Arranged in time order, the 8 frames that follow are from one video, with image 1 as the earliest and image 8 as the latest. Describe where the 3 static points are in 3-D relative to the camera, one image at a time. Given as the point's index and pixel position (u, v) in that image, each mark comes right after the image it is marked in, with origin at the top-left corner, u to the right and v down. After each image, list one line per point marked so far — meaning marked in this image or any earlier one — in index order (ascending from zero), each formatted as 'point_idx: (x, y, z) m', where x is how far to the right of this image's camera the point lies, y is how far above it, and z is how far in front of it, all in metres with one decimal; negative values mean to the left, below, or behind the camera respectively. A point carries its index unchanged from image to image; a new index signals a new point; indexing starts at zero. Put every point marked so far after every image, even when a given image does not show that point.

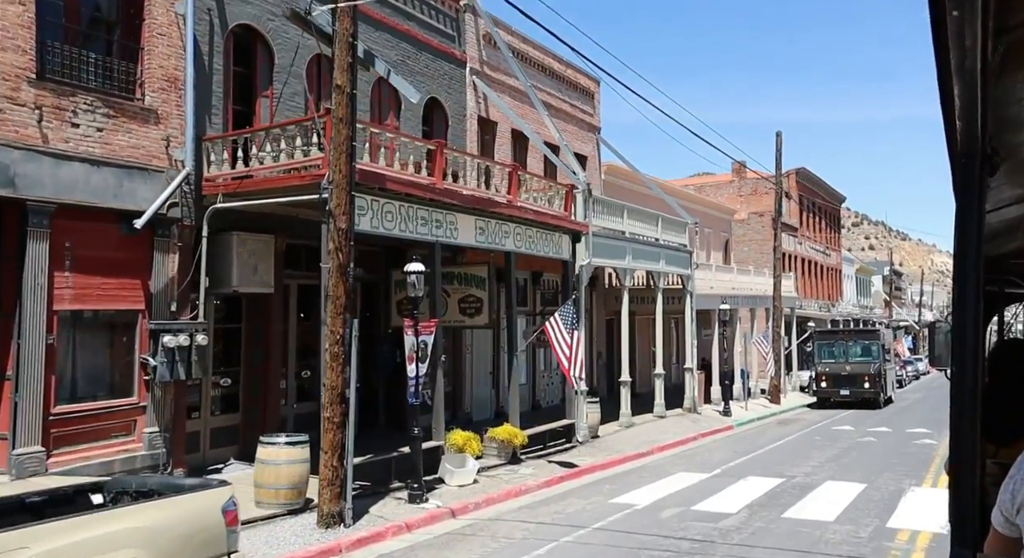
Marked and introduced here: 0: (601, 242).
0: (+2.1, +0.9, +18.4) m
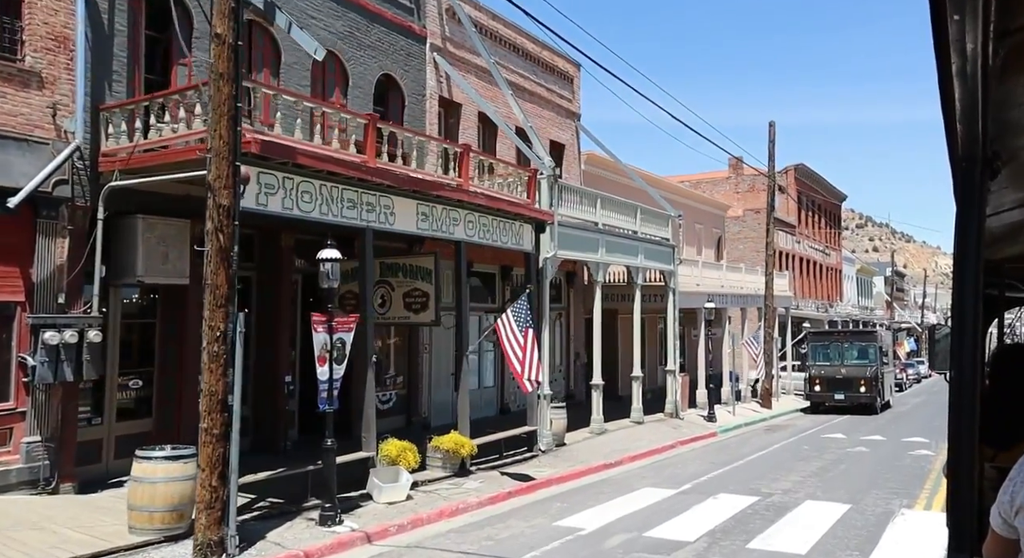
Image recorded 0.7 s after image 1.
0: (+1.3, +1.0, +17.0) m
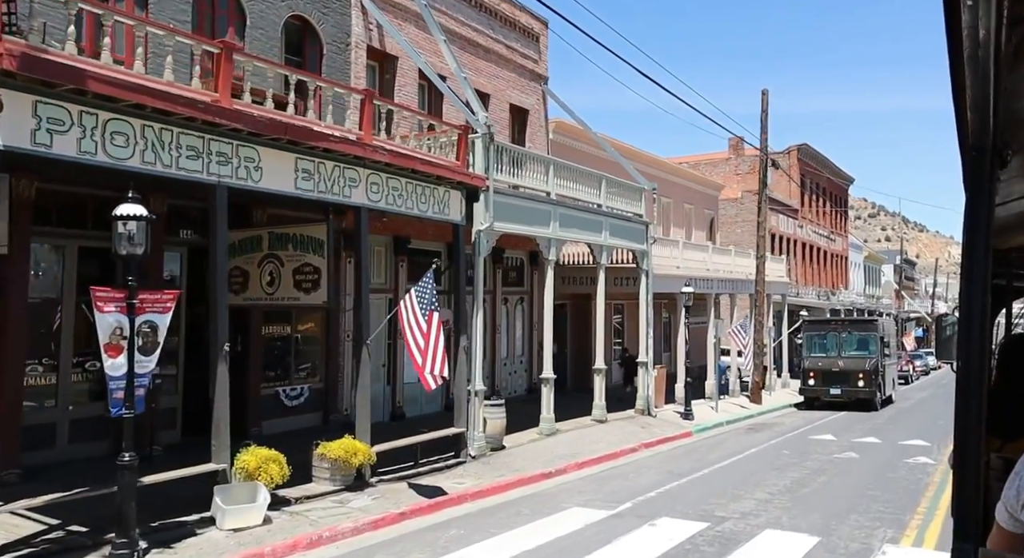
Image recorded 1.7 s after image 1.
0: (+0.1, +1.4, +14.7) m
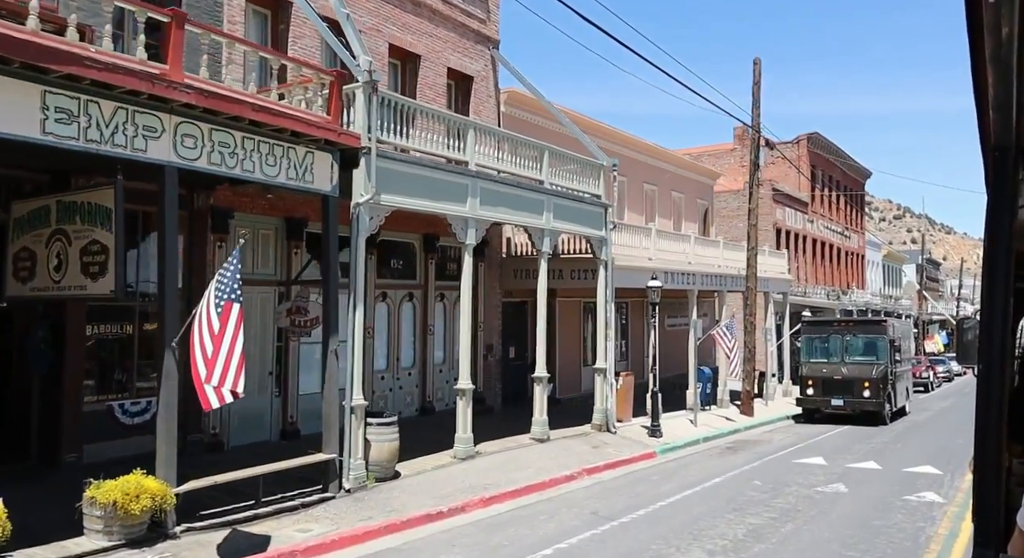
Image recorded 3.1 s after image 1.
0: (-1.4, +1.6, +11.8) m
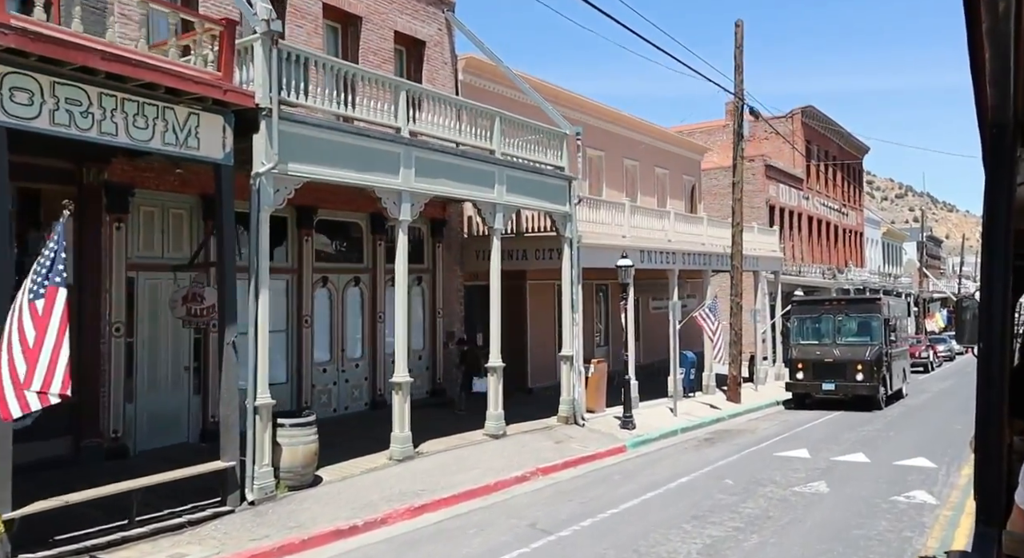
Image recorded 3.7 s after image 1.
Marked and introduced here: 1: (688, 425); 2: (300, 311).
0: (-2.4, +1.9, +10.4) m
1: (+3.9, -3.2, +17.2) m
2: (-3.8, -0.6, +13.8) m
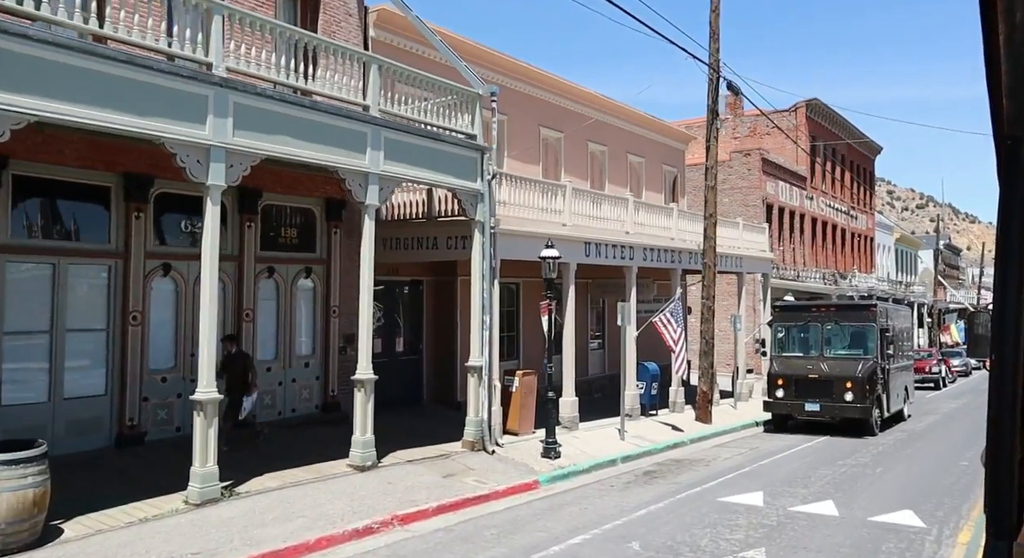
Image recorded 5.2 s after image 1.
0: (-4.1, +2.1, +7.6) m
1: (+2.2, -3.2, +14.2) m
2: (-5.5, -0.4, +11.0) m
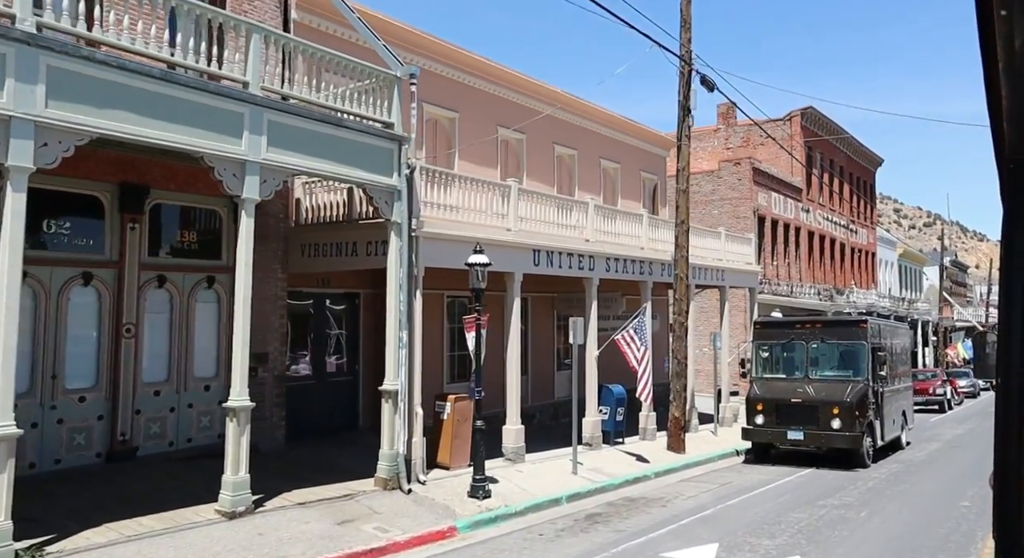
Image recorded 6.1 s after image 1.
0: (-5.2, +2.1, +6.0) m
1: (+1.2, -3.4, +12.4) m
2: (-6.6, -0.5, +9.3) m
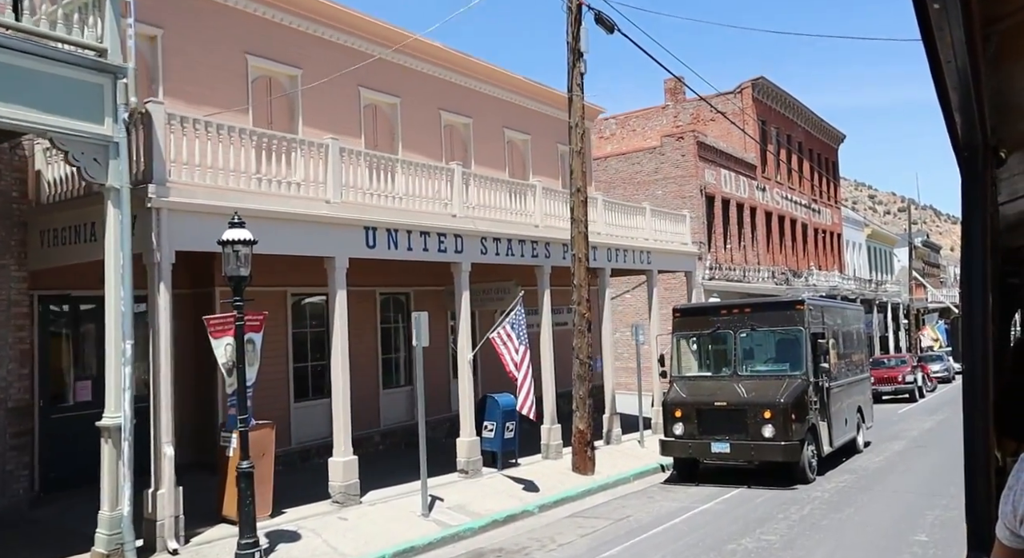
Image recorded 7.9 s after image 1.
0: (-7.5, +2.0, +2.7) m
1: (-1.1, -3.1, +9.3) m
2: (-8.9, -0.6, +6.0) m
